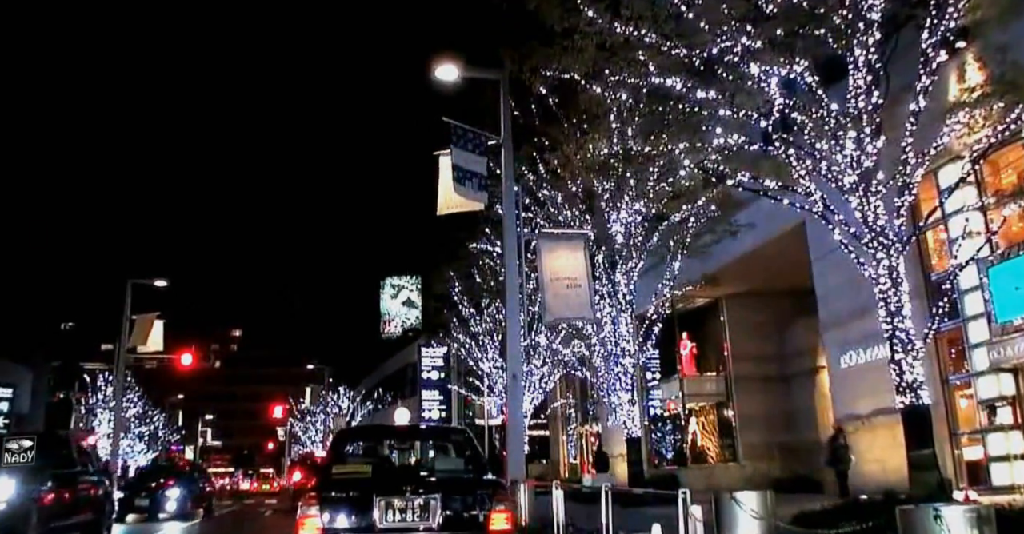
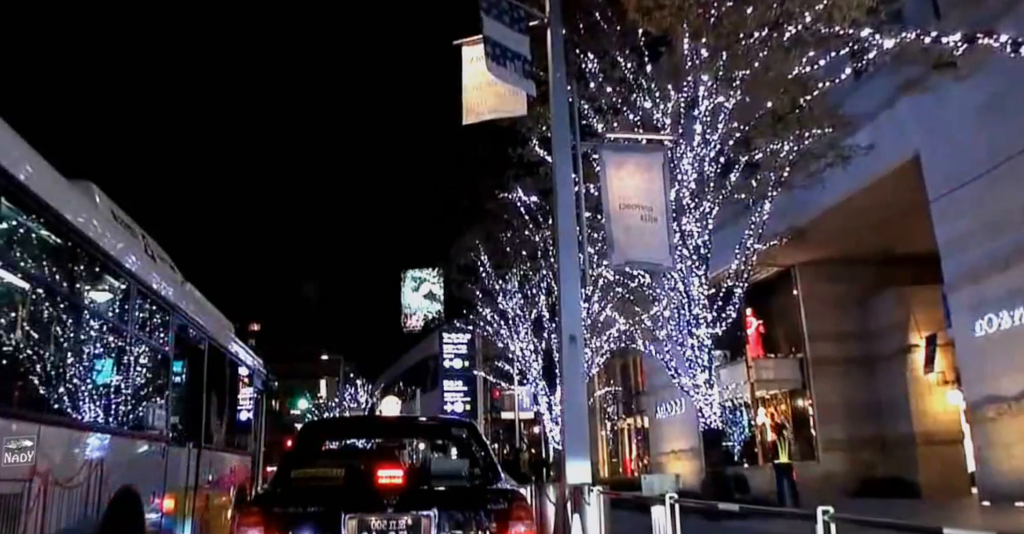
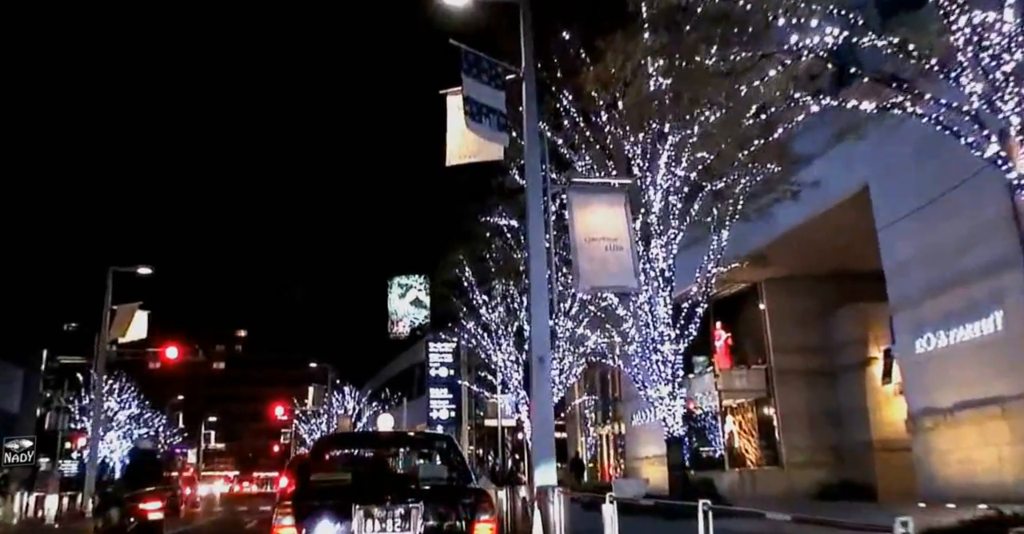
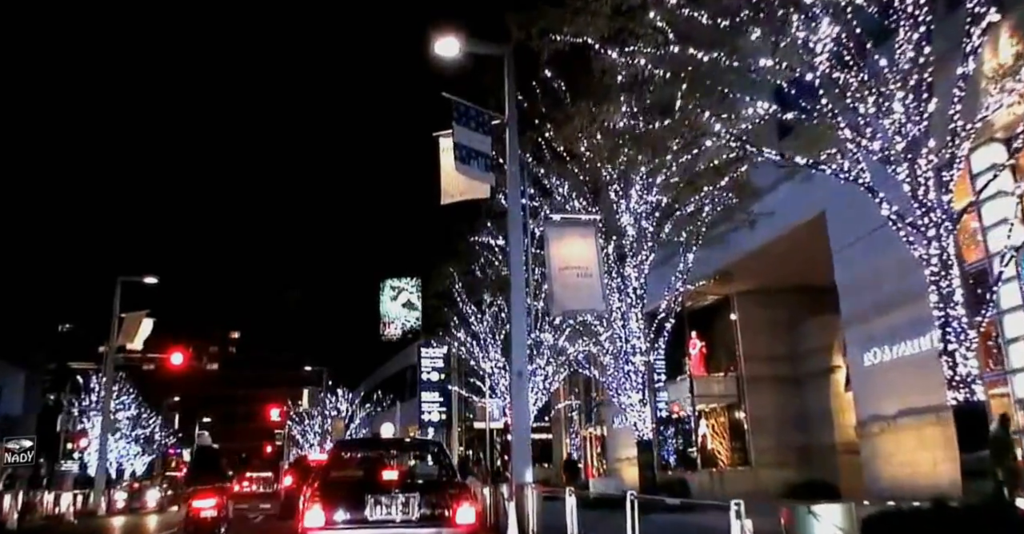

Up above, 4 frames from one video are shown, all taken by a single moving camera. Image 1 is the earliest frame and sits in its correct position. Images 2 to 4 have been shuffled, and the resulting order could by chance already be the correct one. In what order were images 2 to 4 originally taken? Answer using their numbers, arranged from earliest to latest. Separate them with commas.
4, 3, 2
